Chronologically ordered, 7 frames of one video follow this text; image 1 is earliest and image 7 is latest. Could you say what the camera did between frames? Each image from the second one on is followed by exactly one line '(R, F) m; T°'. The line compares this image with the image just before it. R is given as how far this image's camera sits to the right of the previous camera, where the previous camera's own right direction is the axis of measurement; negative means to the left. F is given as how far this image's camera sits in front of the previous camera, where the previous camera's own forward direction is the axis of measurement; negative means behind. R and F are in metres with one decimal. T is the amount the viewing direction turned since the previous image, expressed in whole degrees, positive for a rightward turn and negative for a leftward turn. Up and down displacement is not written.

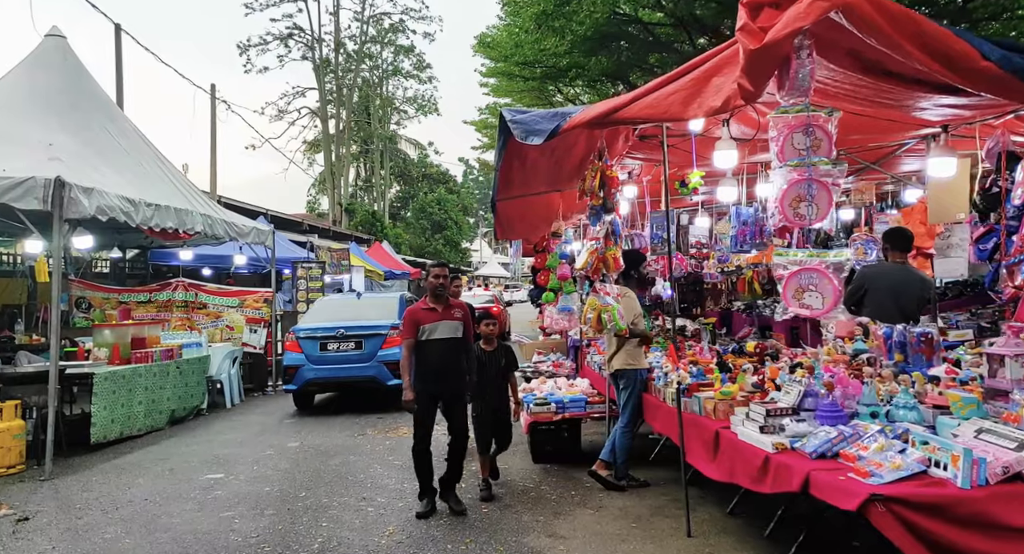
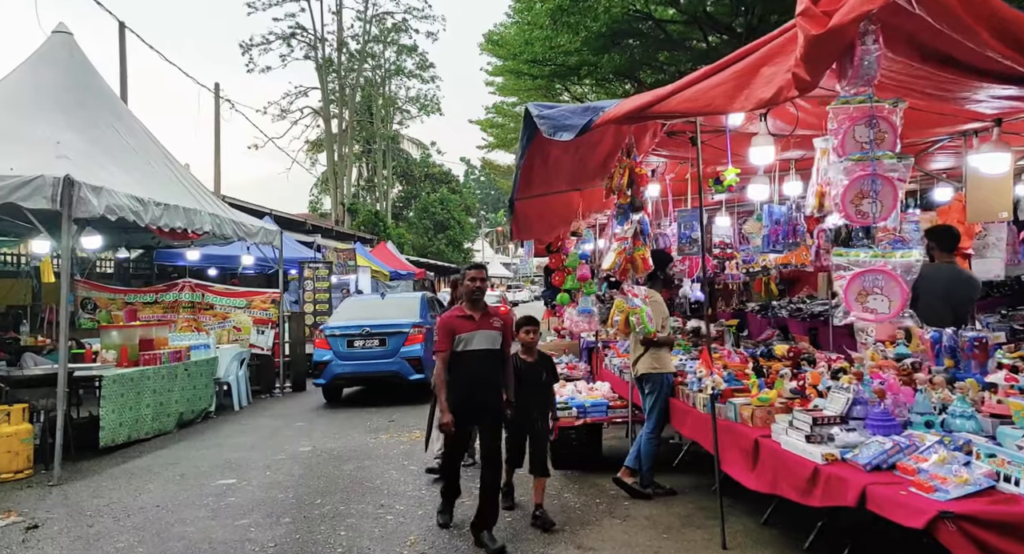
(-0.2, +0.2) m; 0°
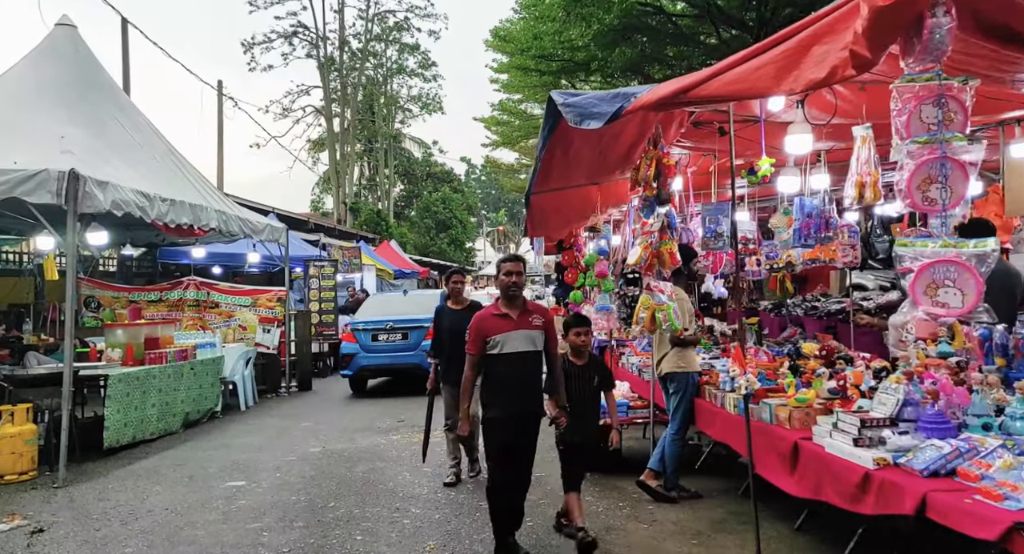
(-0.1, +0.2) m; 0°
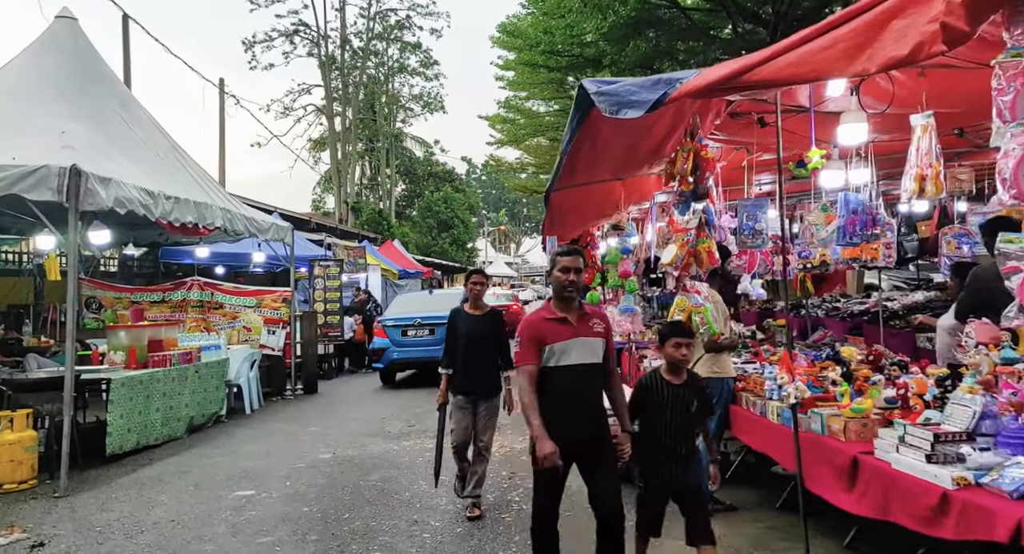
(-0.2, +0.3) m; 0°
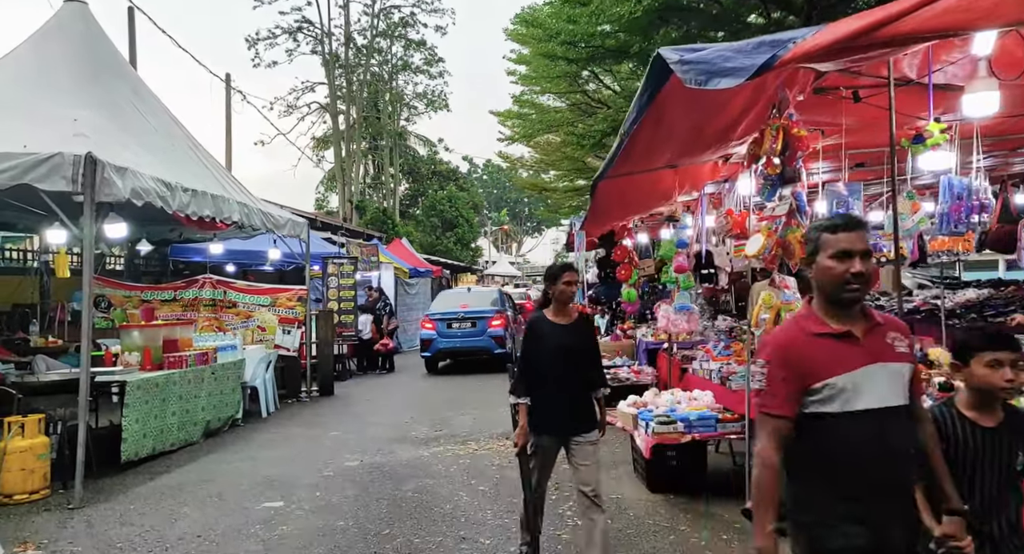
(-0.4, +0.4) m; 0°
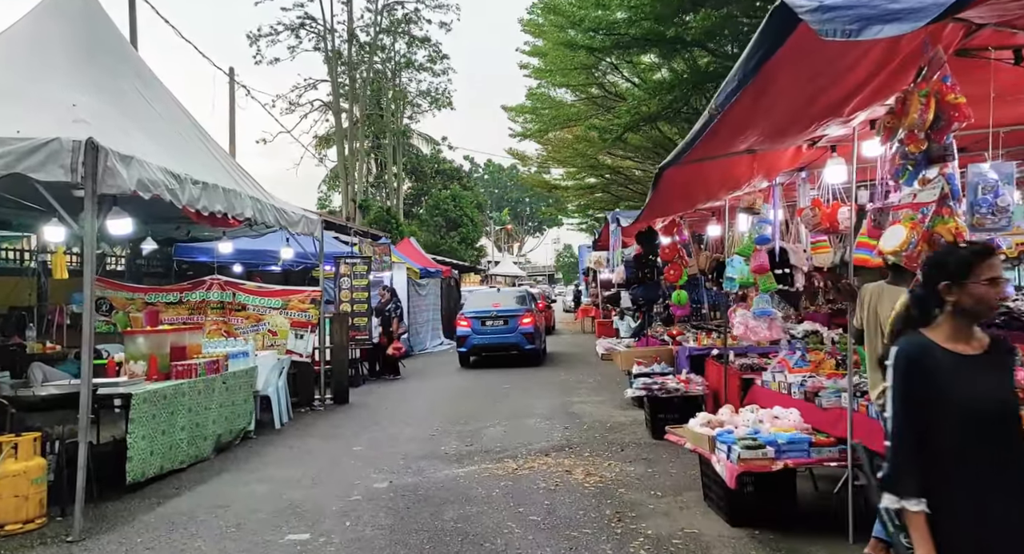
(-0.4, +0.7) m; 0°
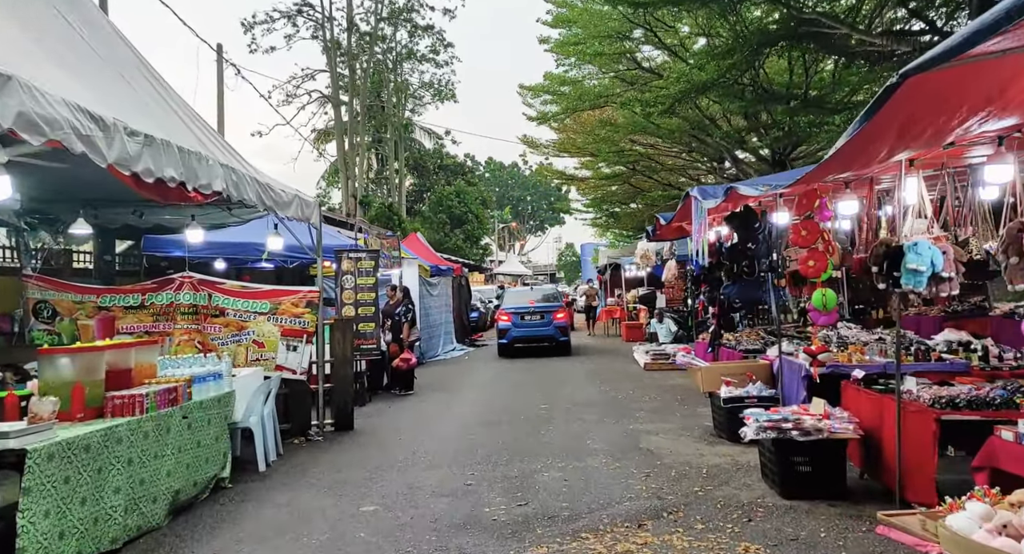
(-0.6, +2.3) m; 0°
